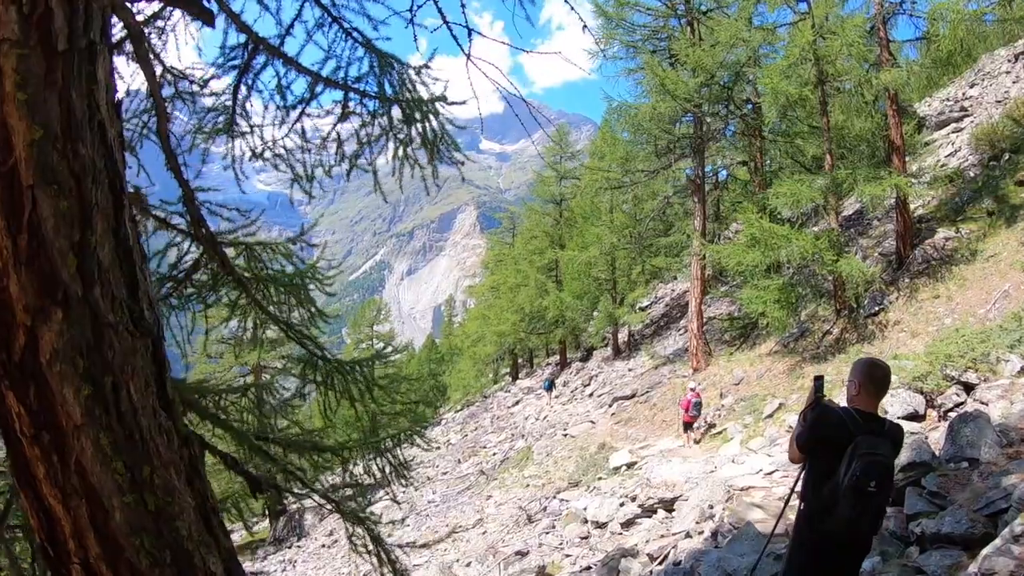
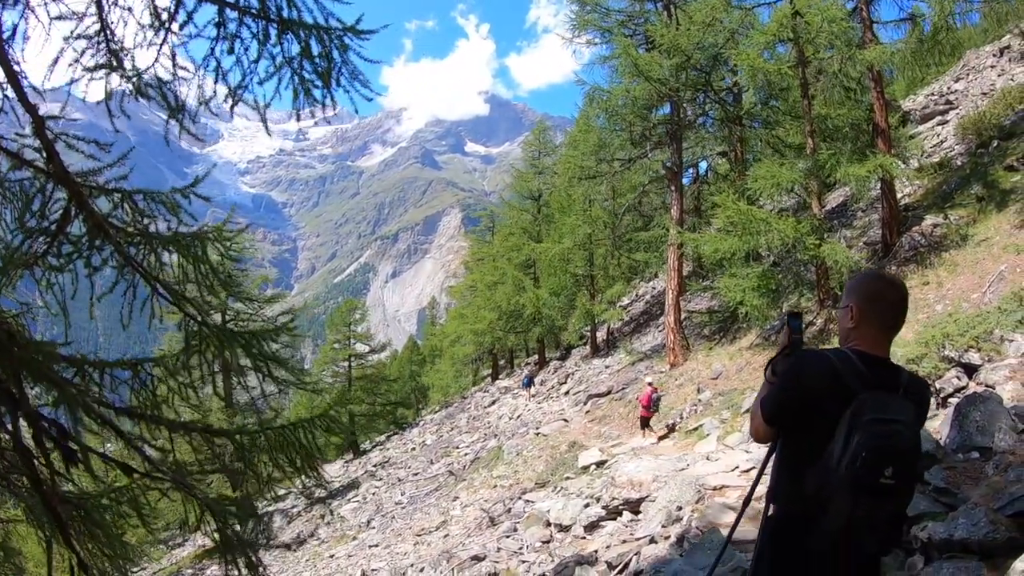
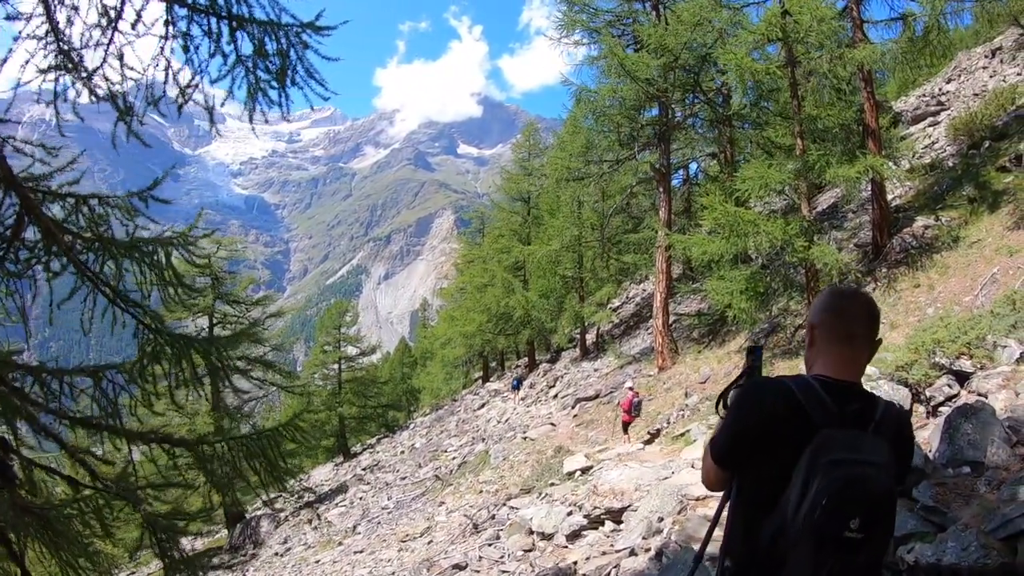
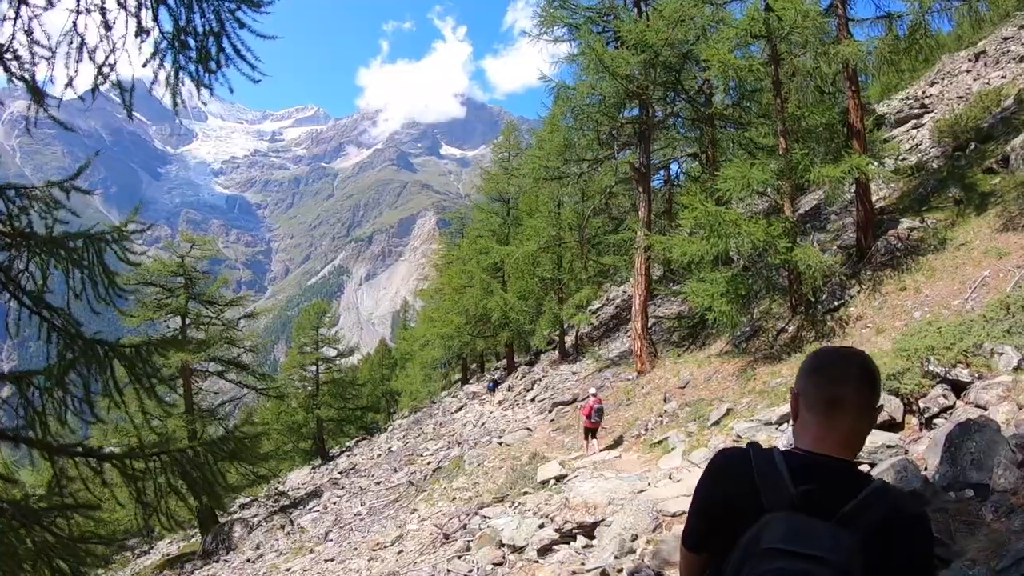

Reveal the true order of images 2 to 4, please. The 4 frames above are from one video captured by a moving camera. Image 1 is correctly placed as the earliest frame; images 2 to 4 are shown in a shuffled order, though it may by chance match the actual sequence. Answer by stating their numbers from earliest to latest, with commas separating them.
2, 3, 4
